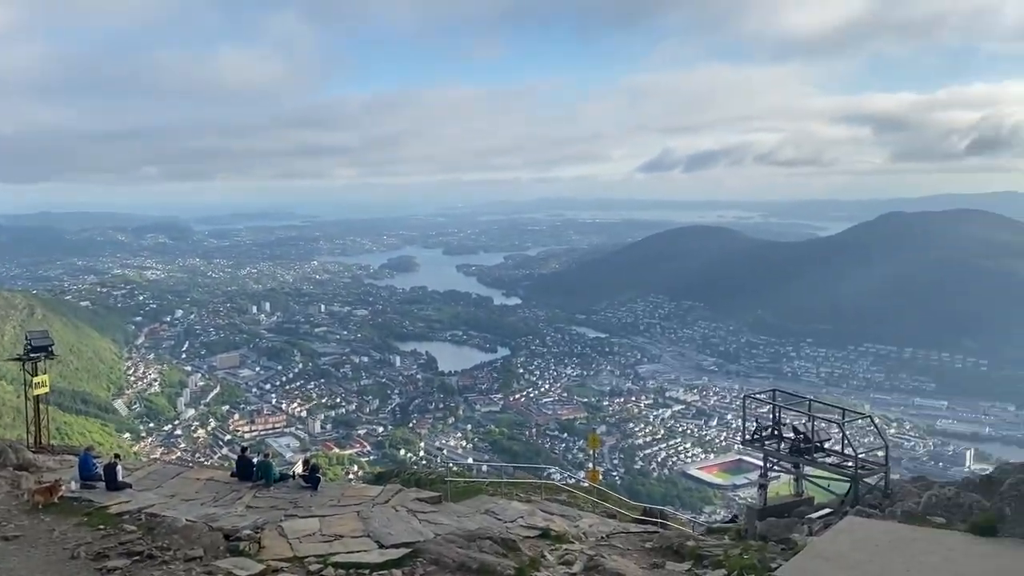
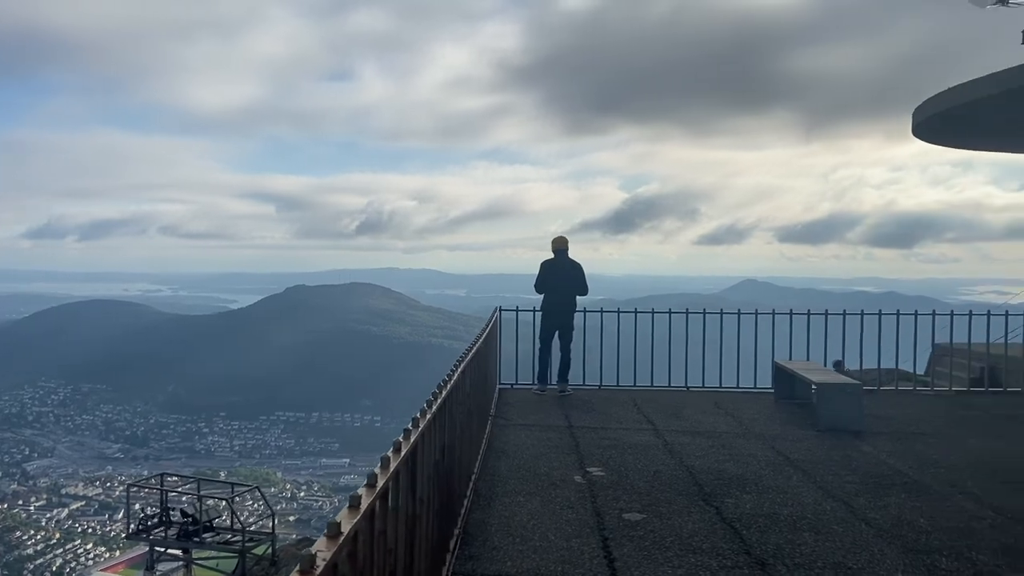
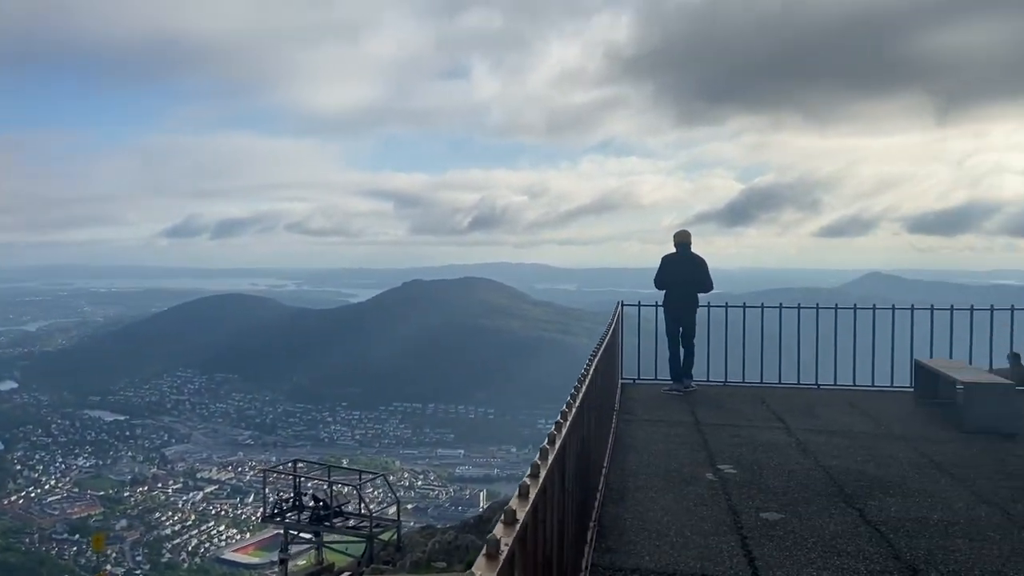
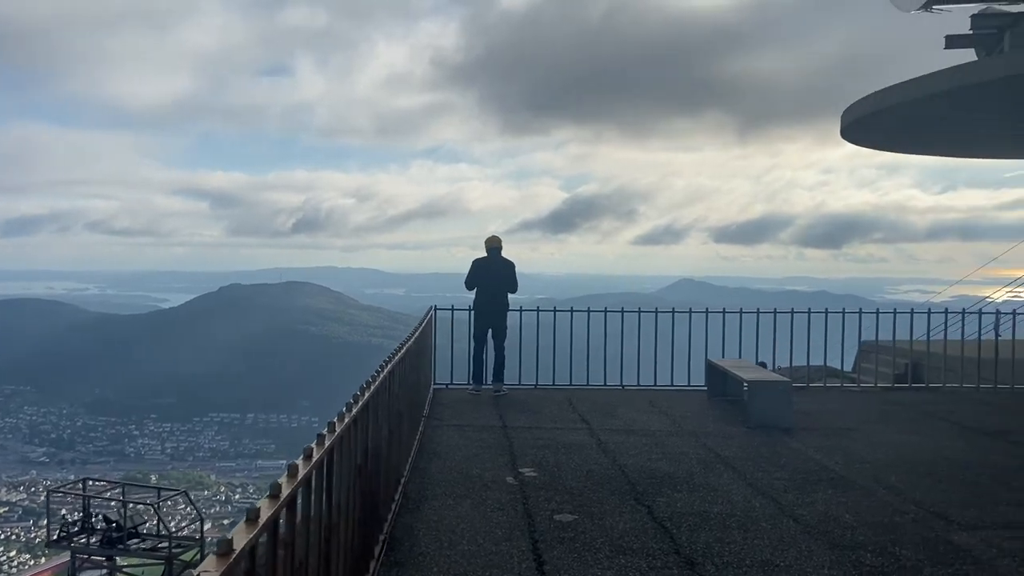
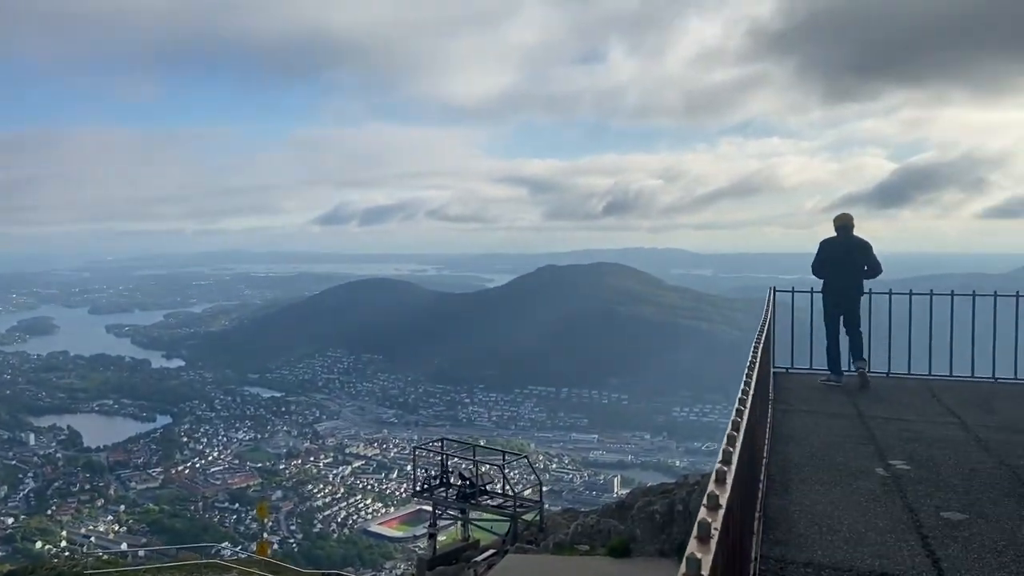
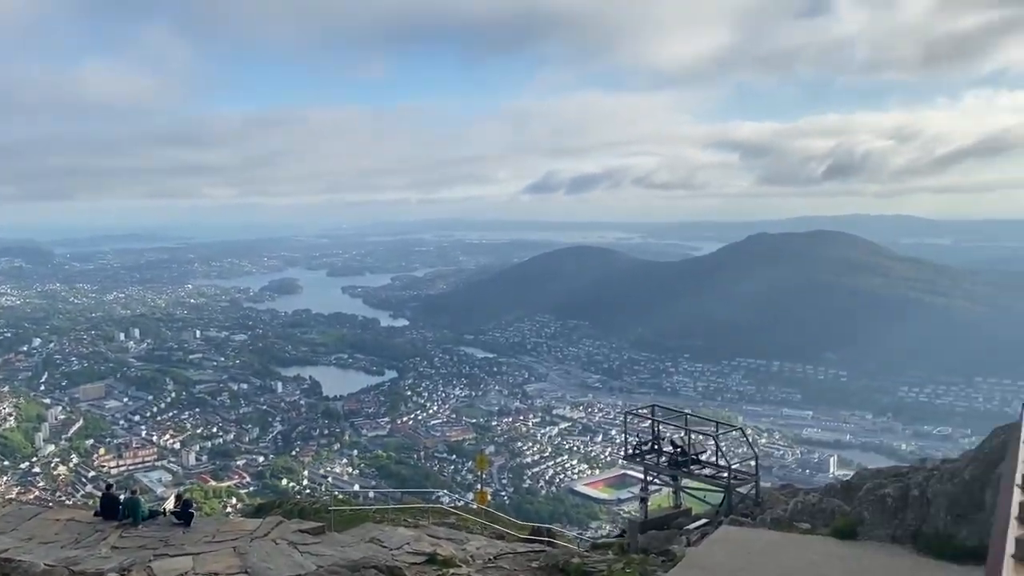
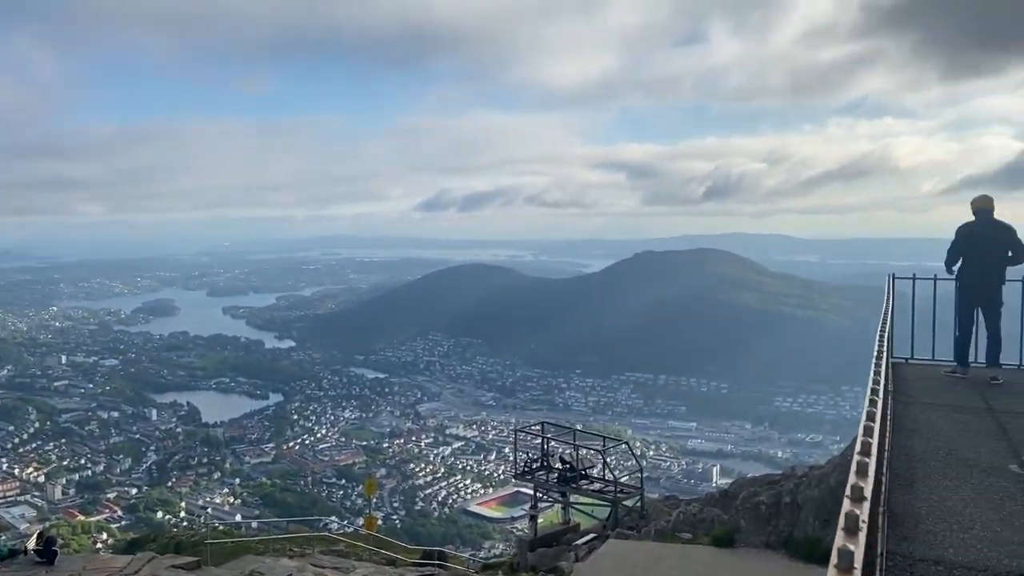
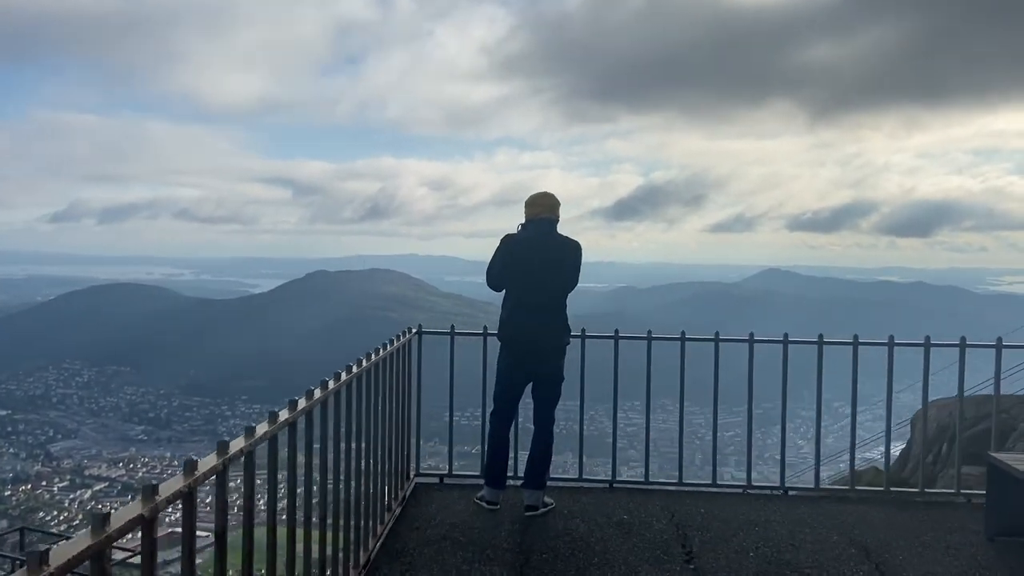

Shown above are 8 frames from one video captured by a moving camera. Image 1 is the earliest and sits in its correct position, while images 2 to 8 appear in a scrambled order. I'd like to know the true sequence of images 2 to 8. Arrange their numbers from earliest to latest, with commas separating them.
6, 7, 5, 3, 2, 4, 8
